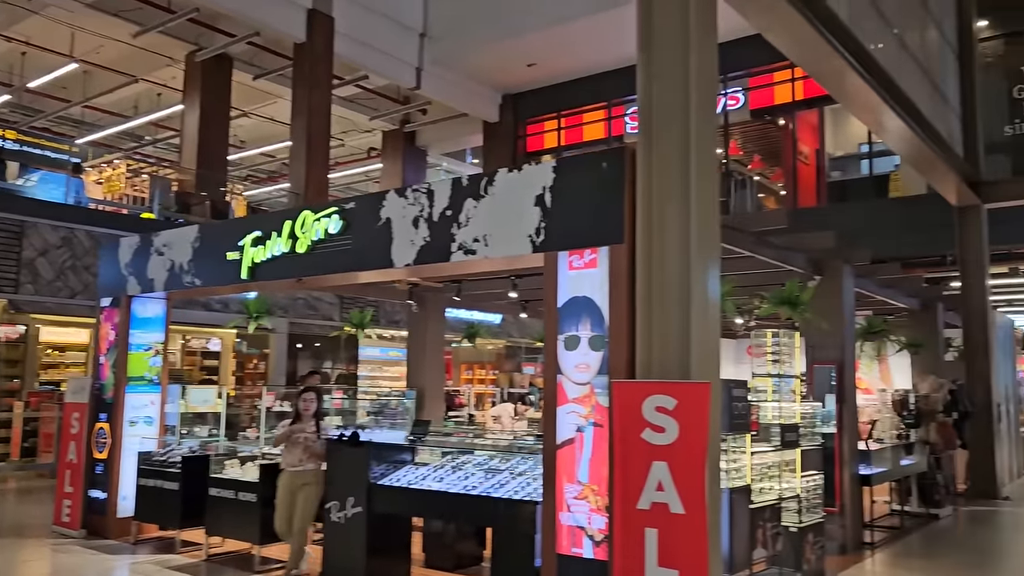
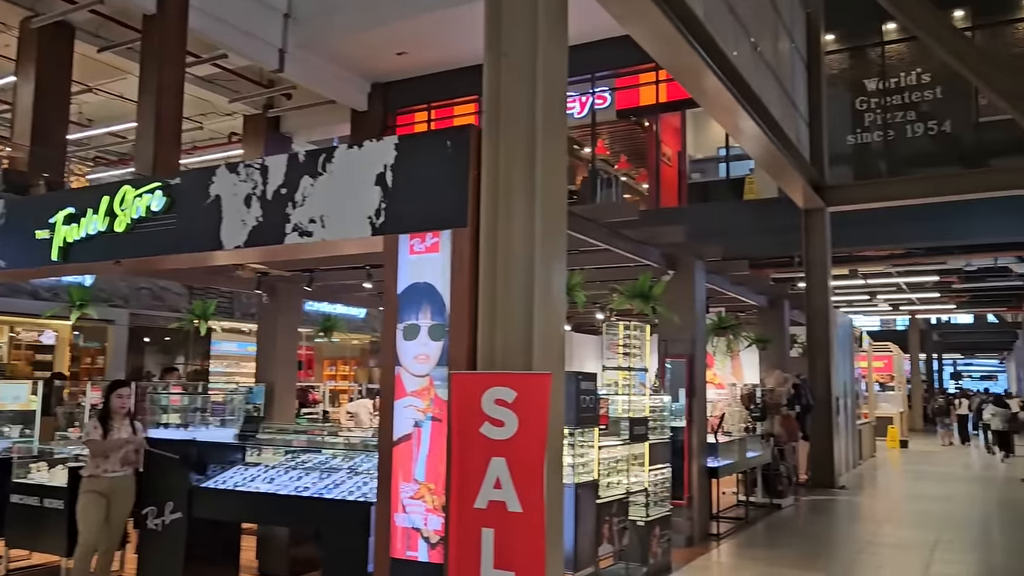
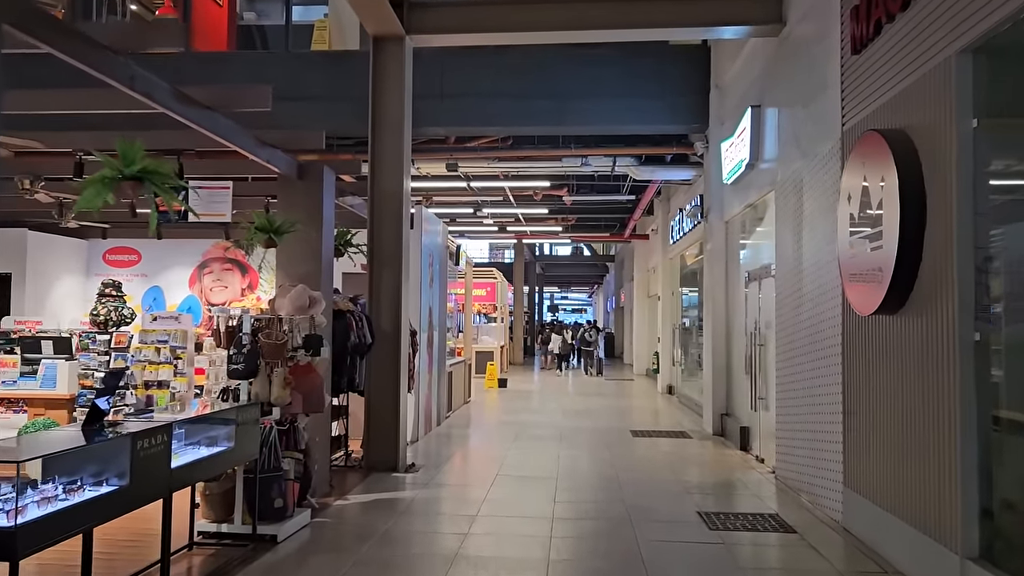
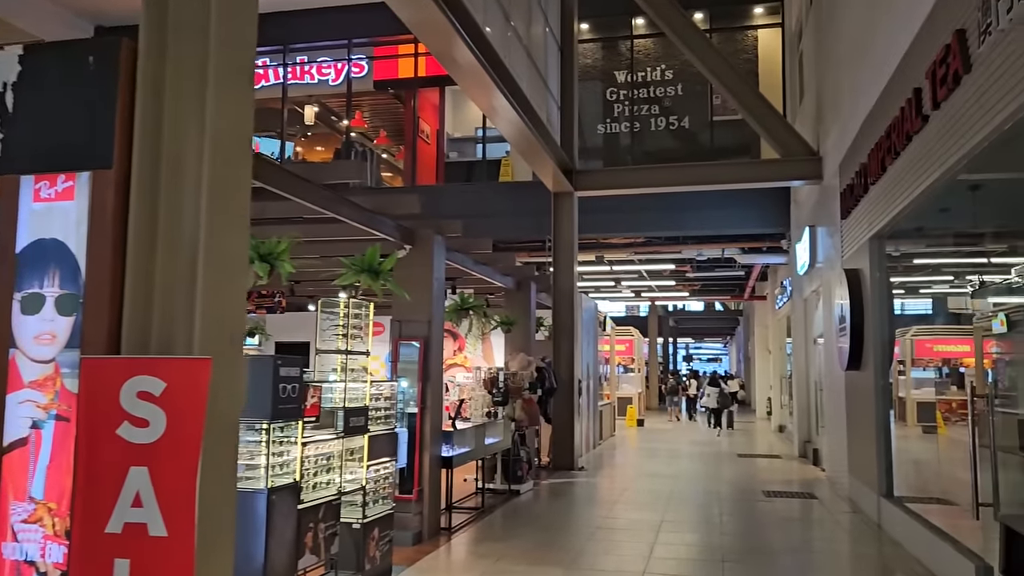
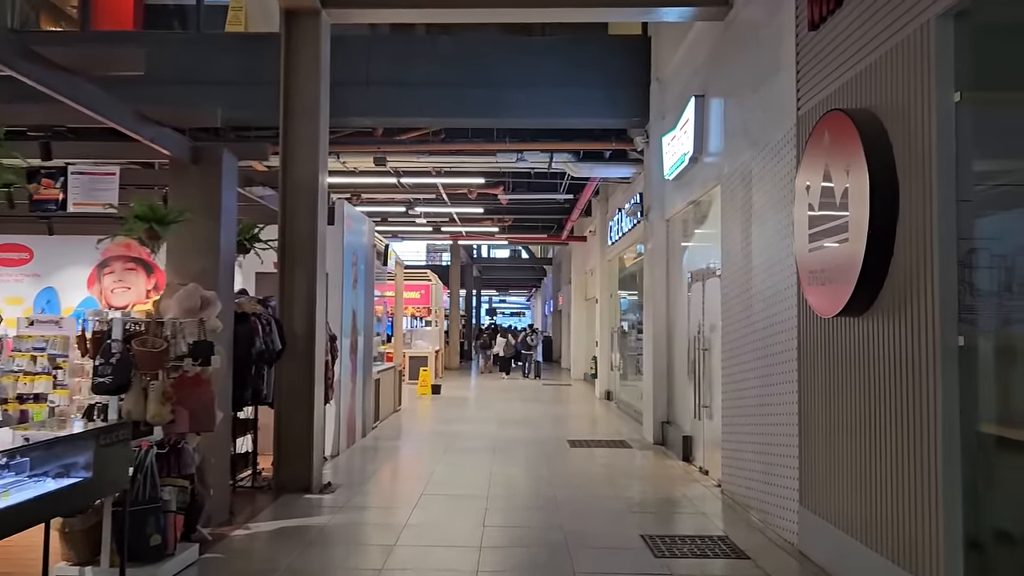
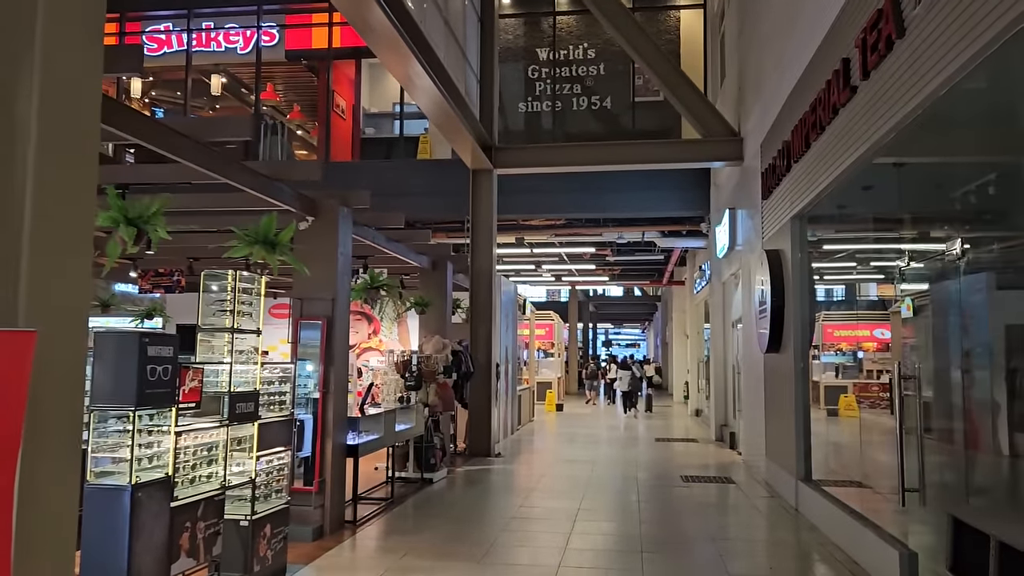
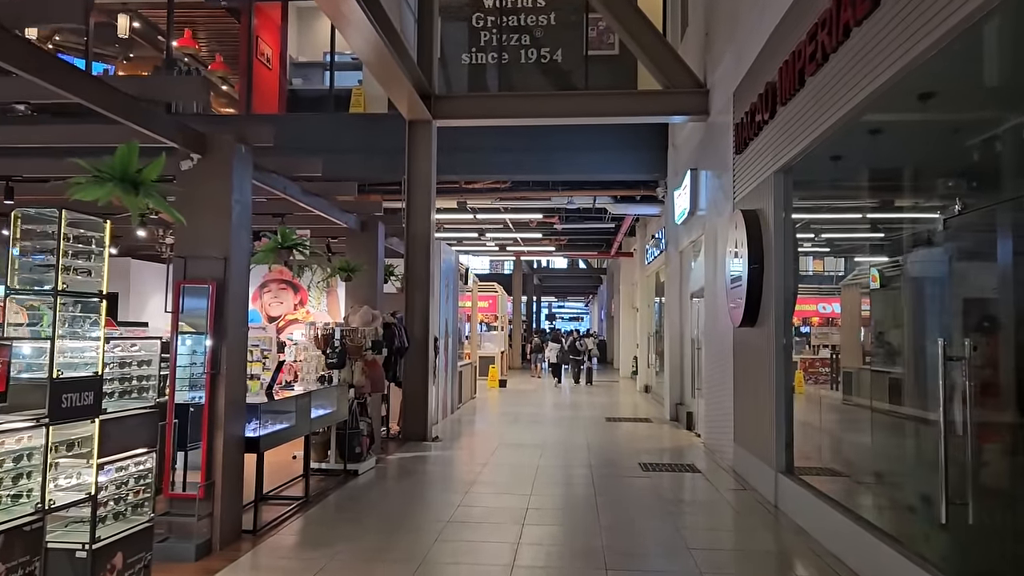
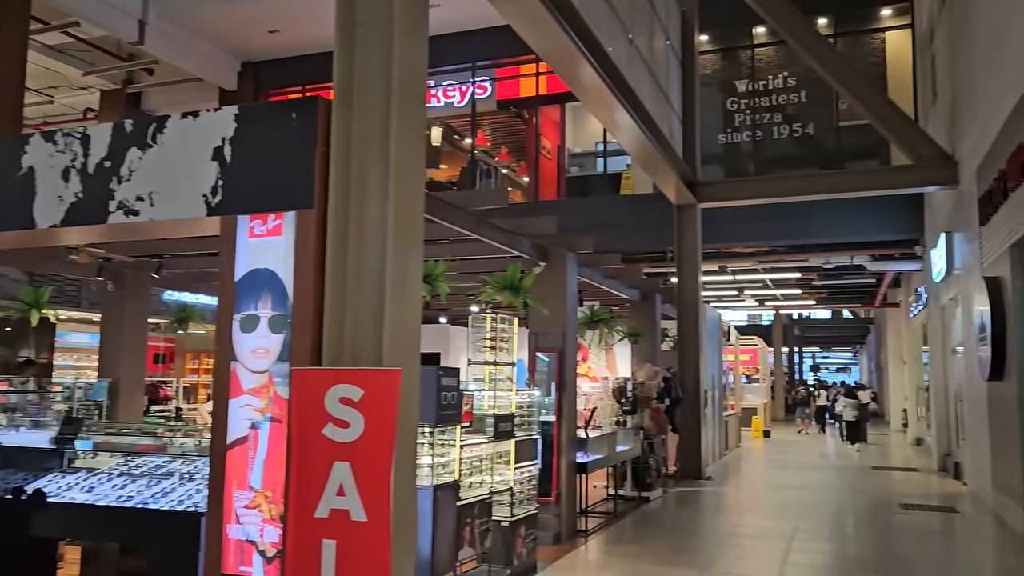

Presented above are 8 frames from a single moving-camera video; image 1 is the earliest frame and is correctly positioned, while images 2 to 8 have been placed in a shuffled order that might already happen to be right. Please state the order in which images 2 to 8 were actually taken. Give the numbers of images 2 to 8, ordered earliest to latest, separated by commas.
2, 8, 4, 6, 7, 3, 5
